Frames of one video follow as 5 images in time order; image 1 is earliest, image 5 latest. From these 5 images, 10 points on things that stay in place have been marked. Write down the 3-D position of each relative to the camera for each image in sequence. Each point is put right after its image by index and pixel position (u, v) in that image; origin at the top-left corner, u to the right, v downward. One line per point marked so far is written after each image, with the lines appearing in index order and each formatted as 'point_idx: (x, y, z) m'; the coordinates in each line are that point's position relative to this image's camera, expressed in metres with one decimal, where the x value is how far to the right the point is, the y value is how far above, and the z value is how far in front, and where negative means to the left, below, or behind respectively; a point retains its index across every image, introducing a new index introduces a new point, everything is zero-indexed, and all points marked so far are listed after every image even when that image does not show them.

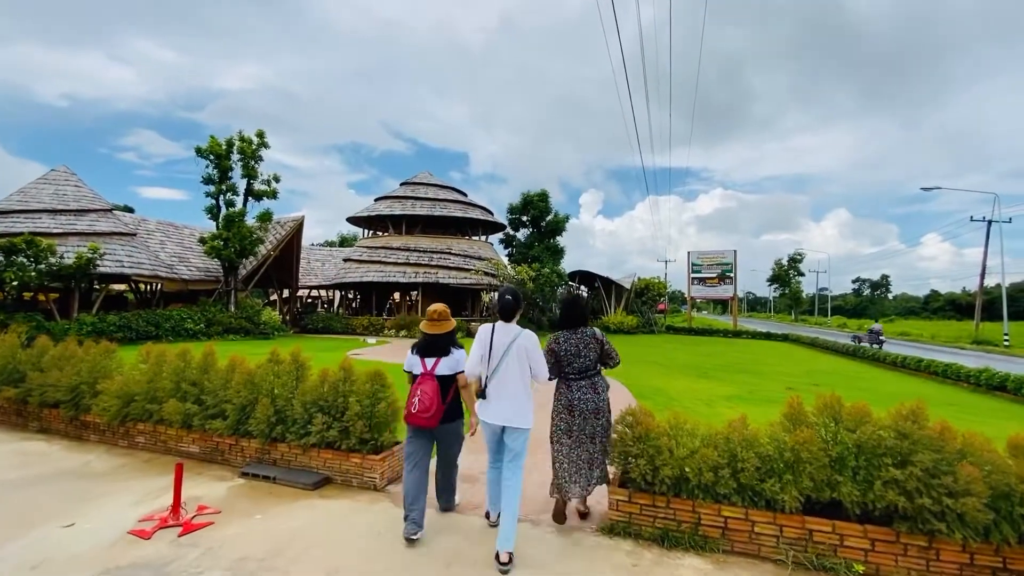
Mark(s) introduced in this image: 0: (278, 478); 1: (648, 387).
0: (-2.0, -1.7, +4.7) m
1: (+2.9, -2.1, +11.4) m
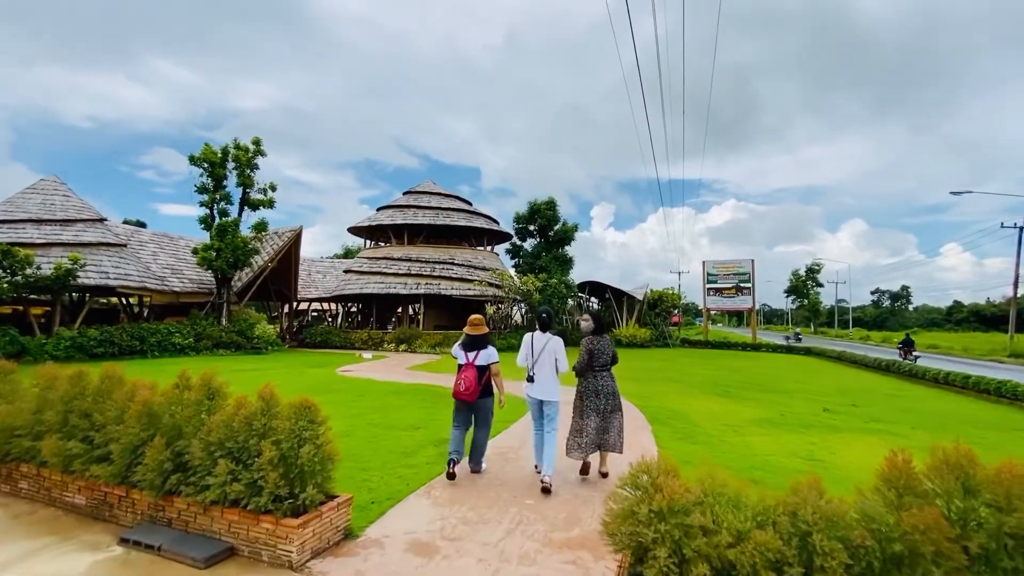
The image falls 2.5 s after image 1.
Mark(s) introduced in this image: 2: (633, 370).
0: (-2.2, -1.7, +3.5) m
1: (+2.8, -2.2, +10.0) m
2: (+3.9, -2.7, +17.4) m
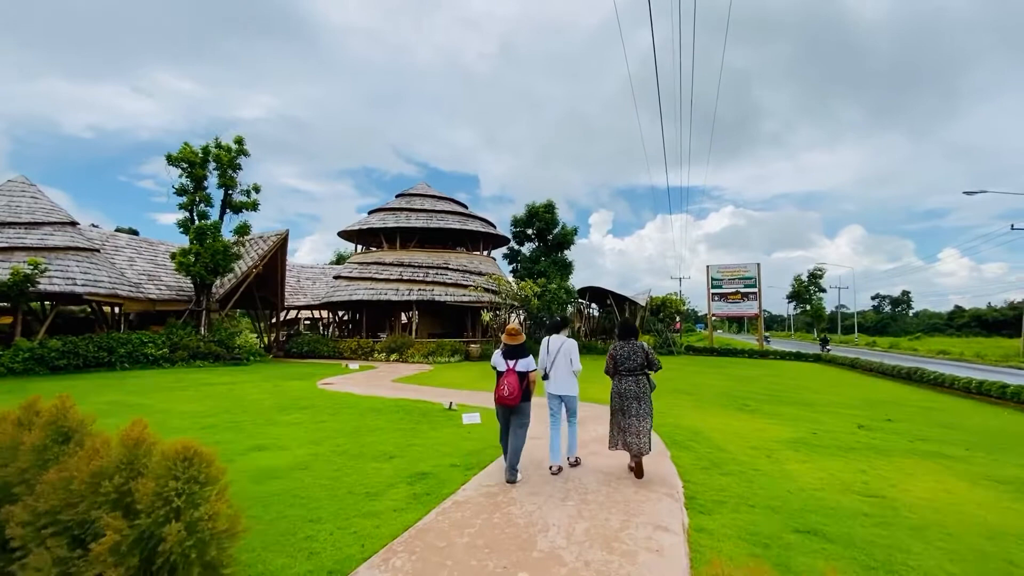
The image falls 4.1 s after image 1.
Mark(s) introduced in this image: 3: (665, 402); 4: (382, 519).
0: (-2.3, -1.6, +2.2) m
1: (+2.7, -2.2, +8.7) m
2: (+3.8, -2.8, +16.1) m
3: (+3.3, -2.5, +11.8) m
4: (-1.1, -1.9, +4.5) m
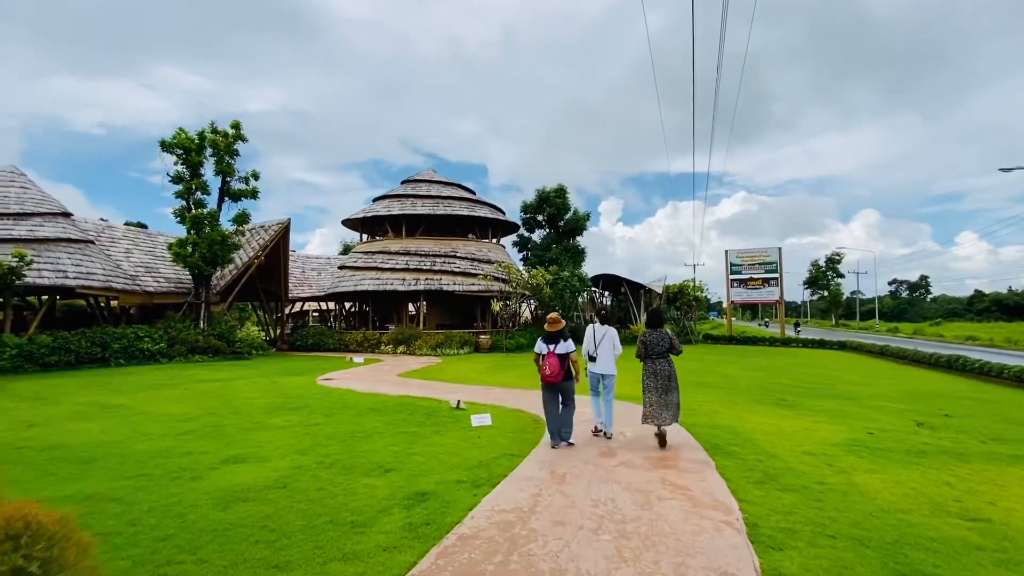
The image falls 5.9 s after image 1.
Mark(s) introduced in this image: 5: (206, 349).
0: (-2.2, -1.6, +1.3) m
1: (+2.9, -2.0, +7.7) m
2: (+4.1, -2.4, +15.1) m
3: (+3.6, -2.2, +10.8) m
4: (-0.9, -1.8, +3.5) m
5: (-11.1, -2.2, +19.7) m
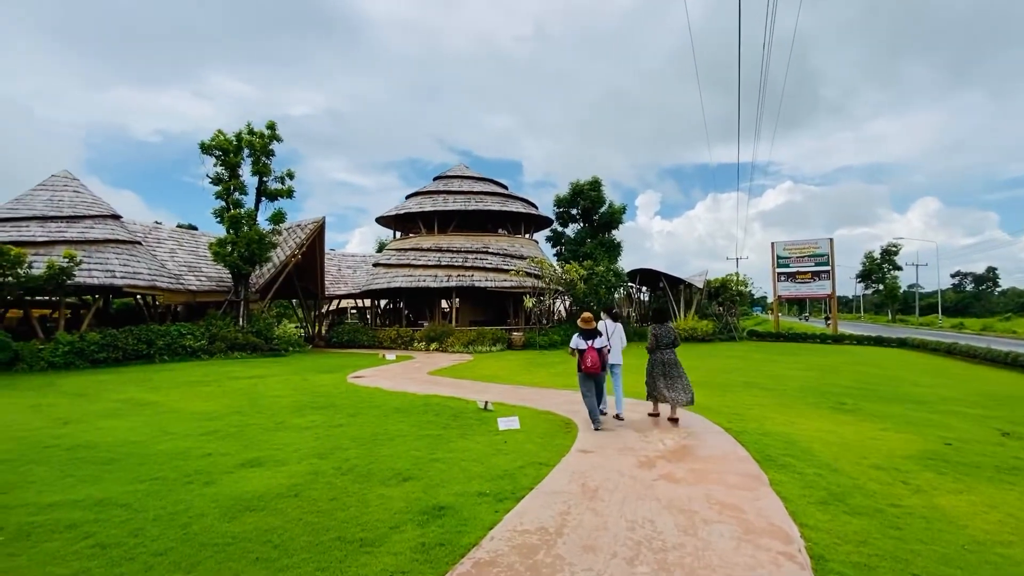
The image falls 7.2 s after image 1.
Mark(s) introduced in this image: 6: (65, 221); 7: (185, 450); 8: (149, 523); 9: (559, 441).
0: (-2.3, -1.6, +1.0) m
1: (+3.3, -1.9, +7.0) m
2: (+5.1, -2.2, +14.3) m
3: (+4.2, -2.1, +10.0) m
4: (-0.8, -1.8, +3.1) m
5: (-9.8, -2.2, +20.0) m
6: (-15.5, +2.4, +18.8) m
7: (-3.9, -2.0, +6.5) m
8: (-3.0, -1.9, +4.4) m
9: (+0.6, -1.8, +6.5) m
